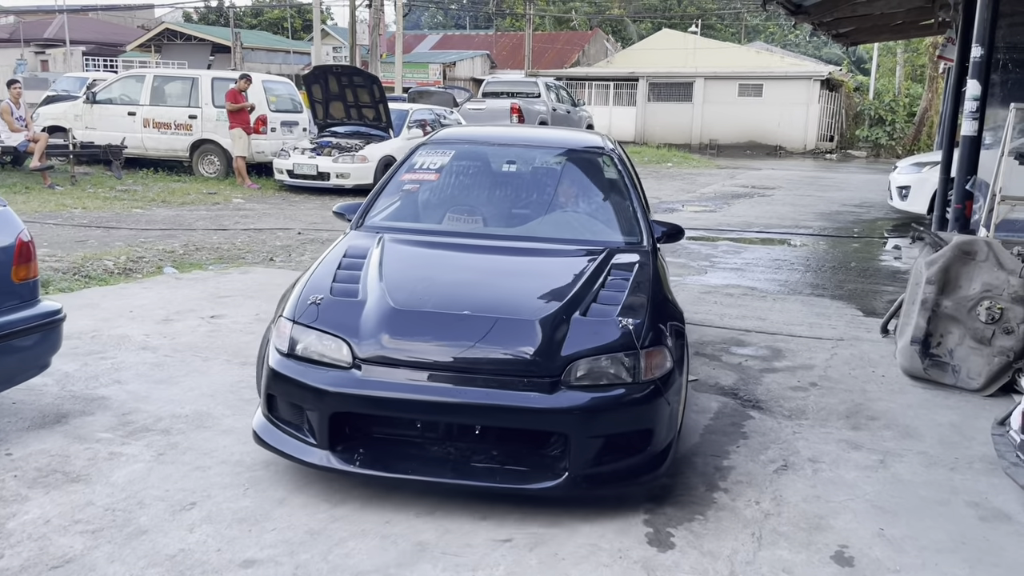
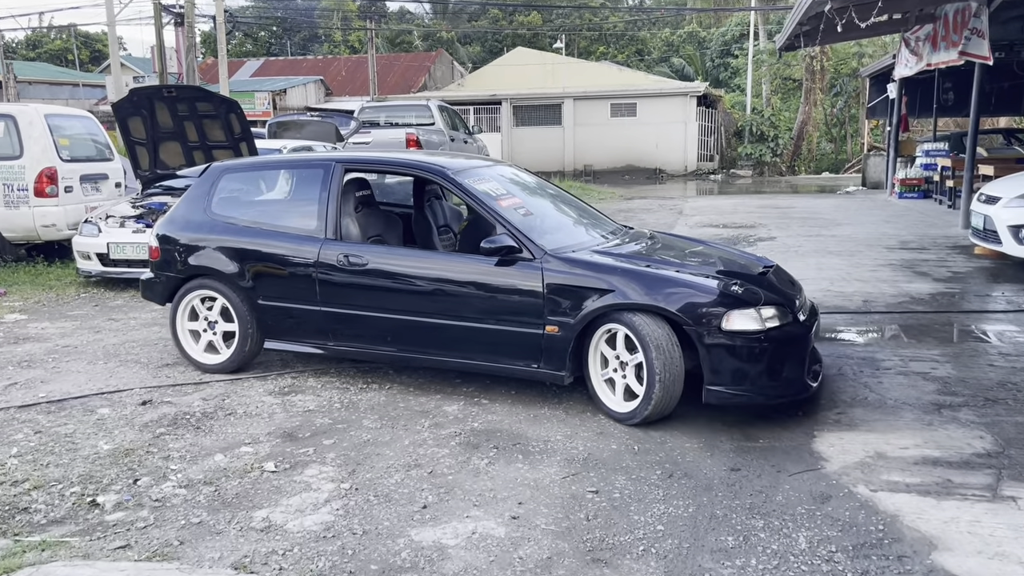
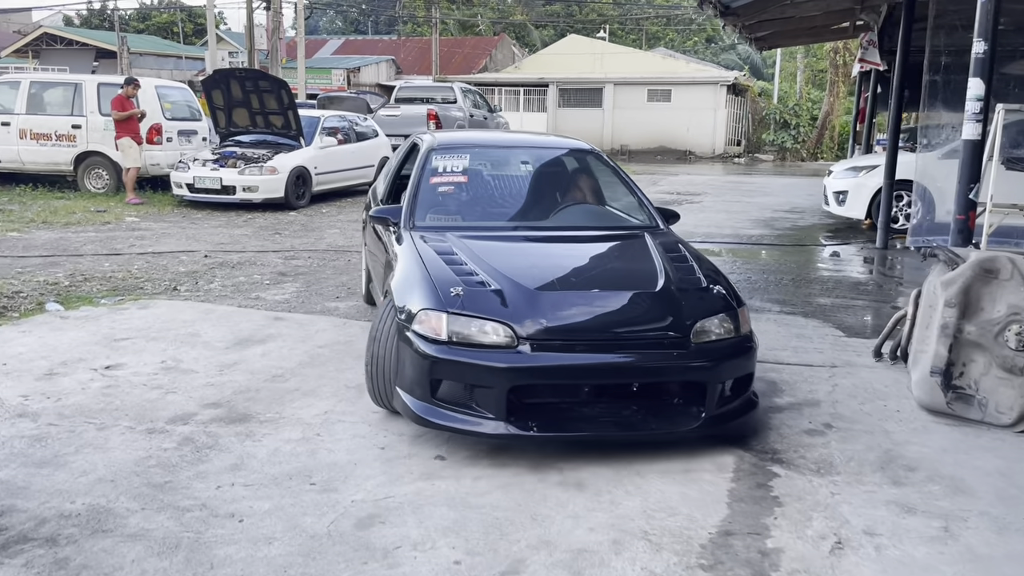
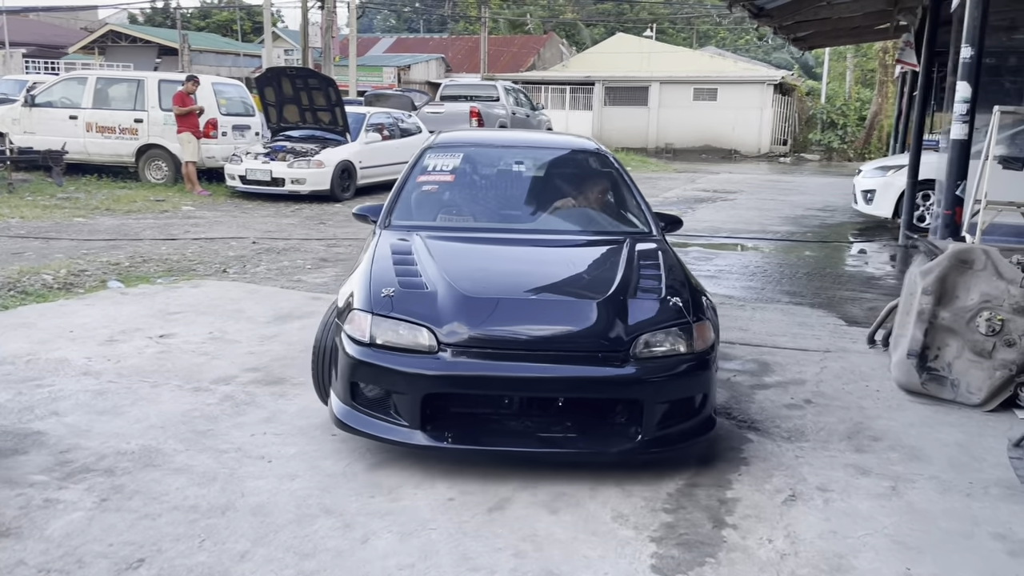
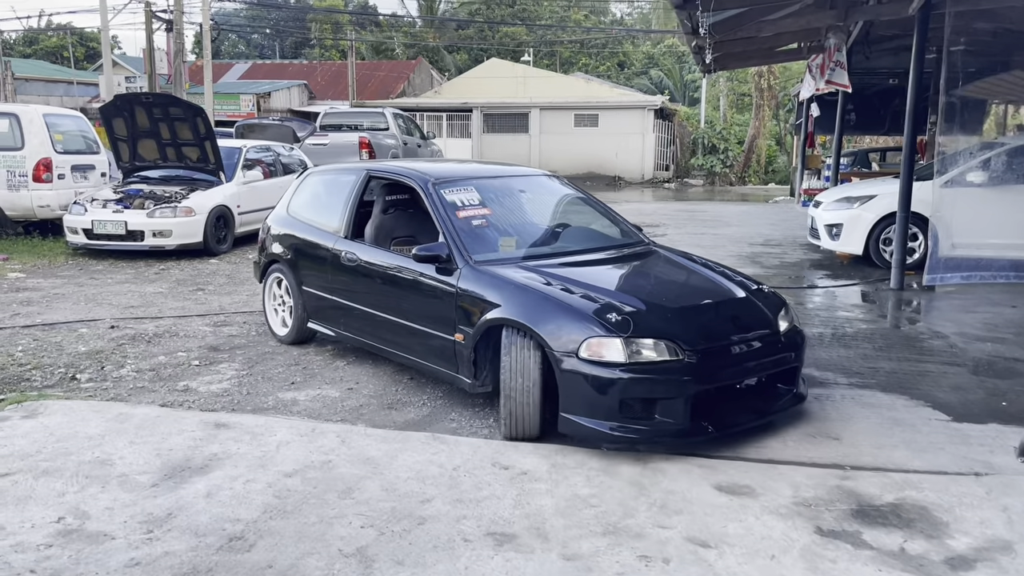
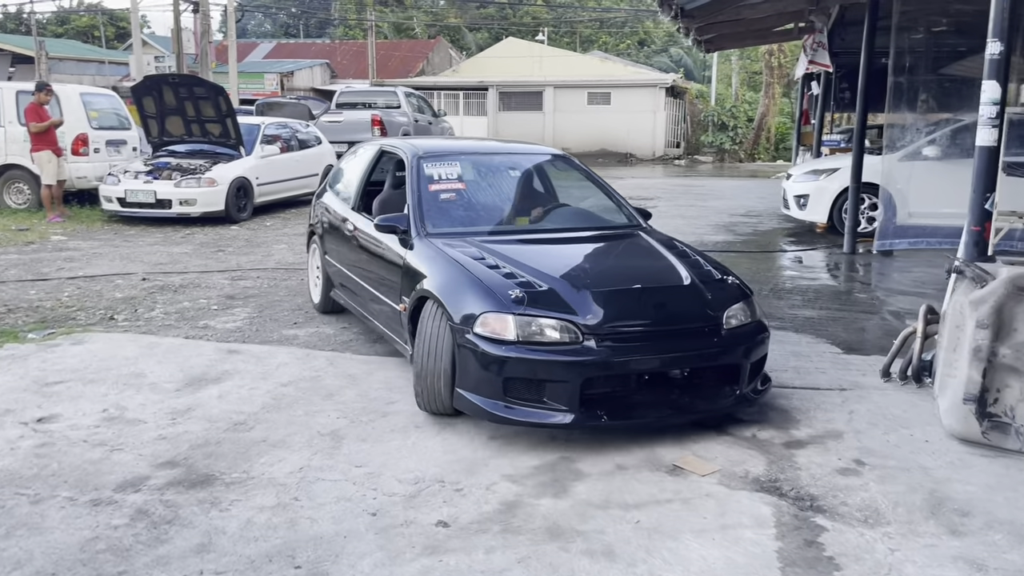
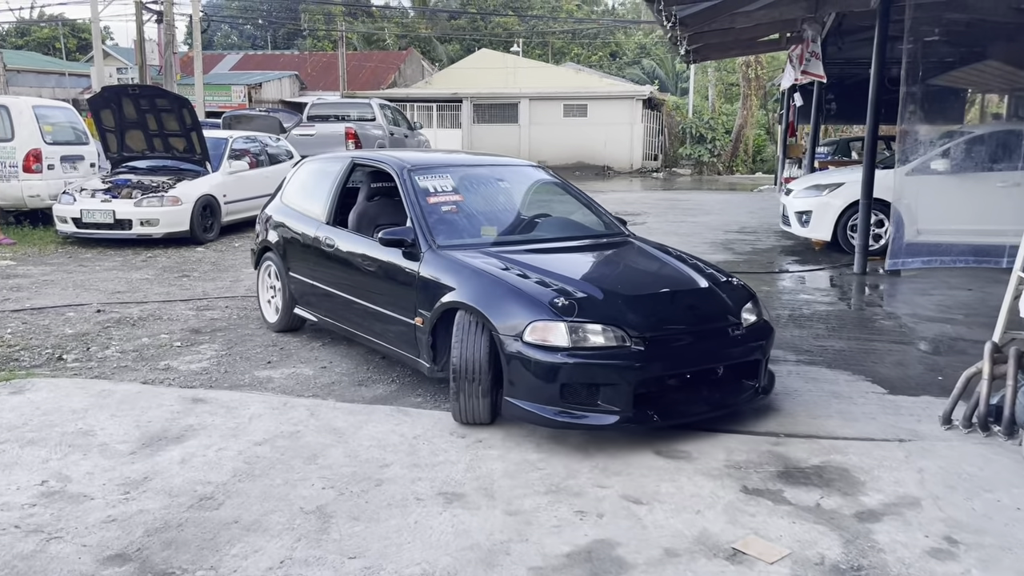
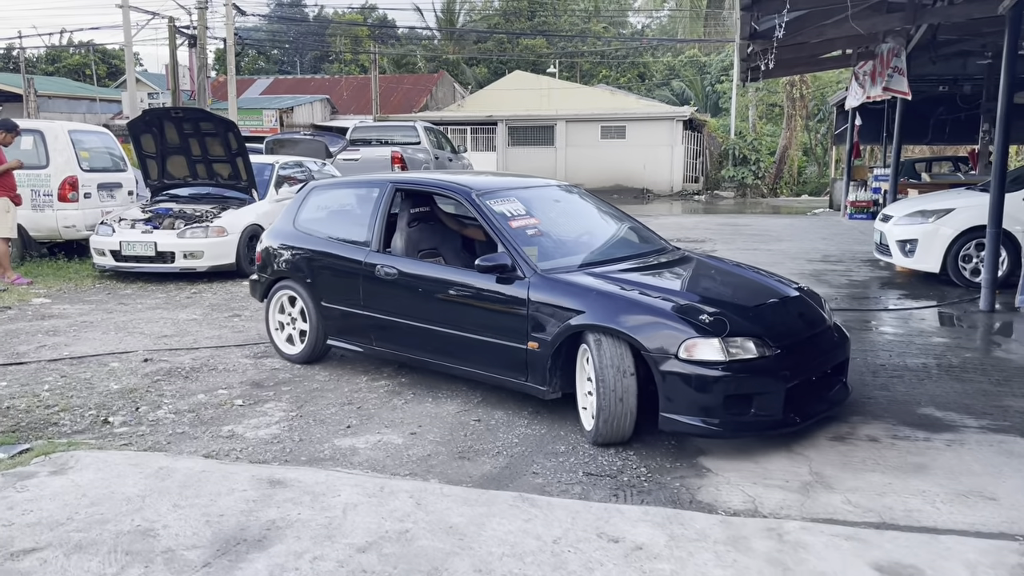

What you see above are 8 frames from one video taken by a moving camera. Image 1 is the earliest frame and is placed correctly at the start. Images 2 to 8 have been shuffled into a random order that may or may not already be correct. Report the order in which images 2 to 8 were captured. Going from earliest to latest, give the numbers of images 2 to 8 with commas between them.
4, 3, 6, 7, 5, 8, 2
